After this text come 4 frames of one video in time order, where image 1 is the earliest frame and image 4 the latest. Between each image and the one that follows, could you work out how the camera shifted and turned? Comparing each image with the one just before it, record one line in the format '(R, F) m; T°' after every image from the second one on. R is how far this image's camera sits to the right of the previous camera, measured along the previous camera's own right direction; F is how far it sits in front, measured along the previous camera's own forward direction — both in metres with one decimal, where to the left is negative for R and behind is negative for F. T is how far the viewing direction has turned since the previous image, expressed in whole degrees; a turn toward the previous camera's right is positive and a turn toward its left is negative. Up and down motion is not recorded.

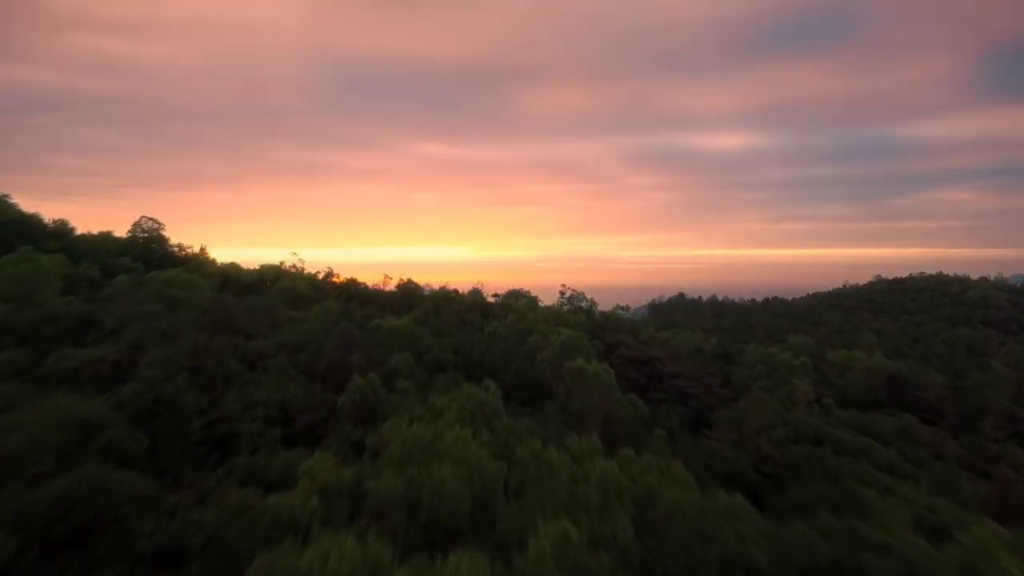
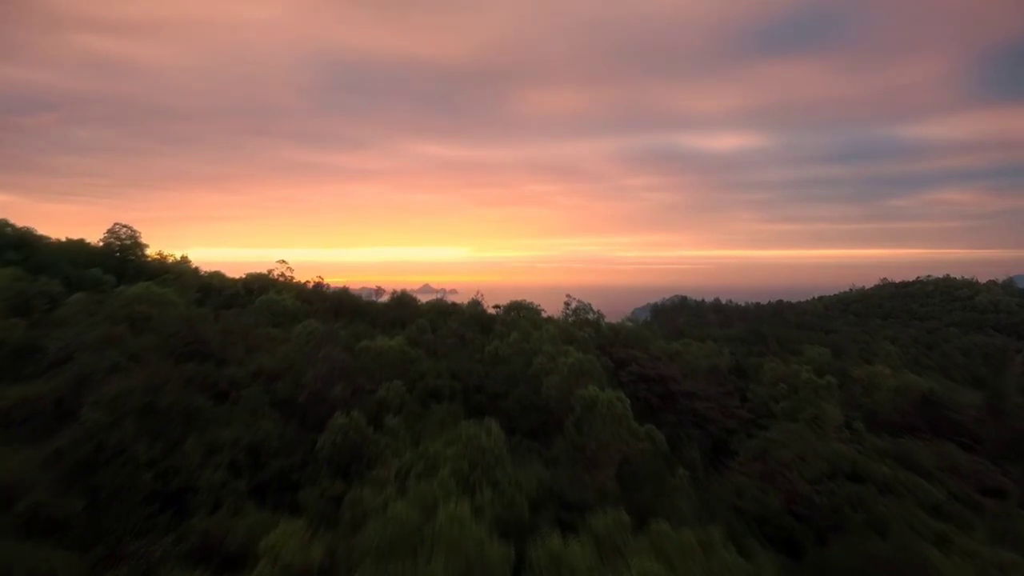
(-0.1, +1.6) m; 0°
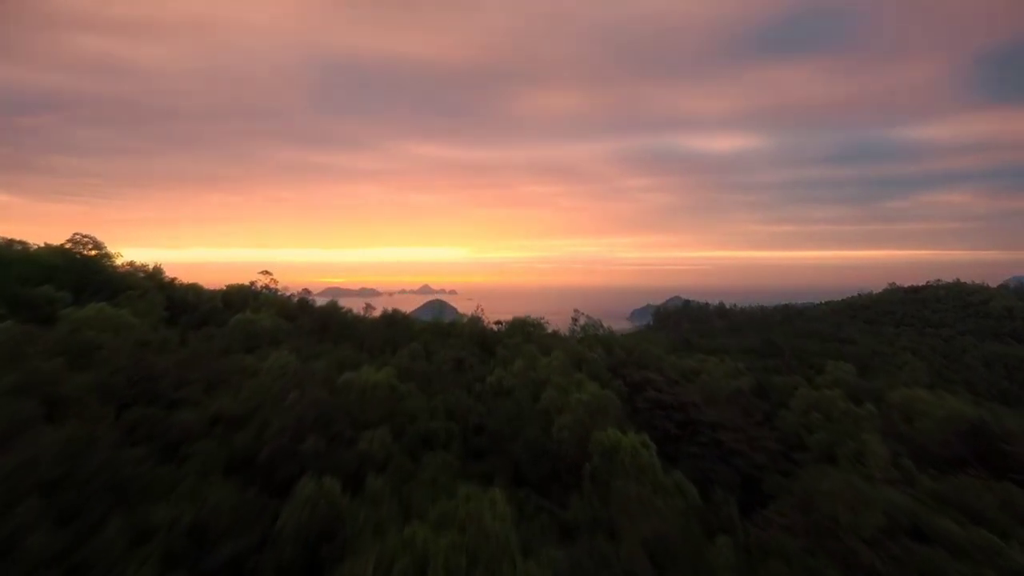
(-0.1, +2.0) m; 0°
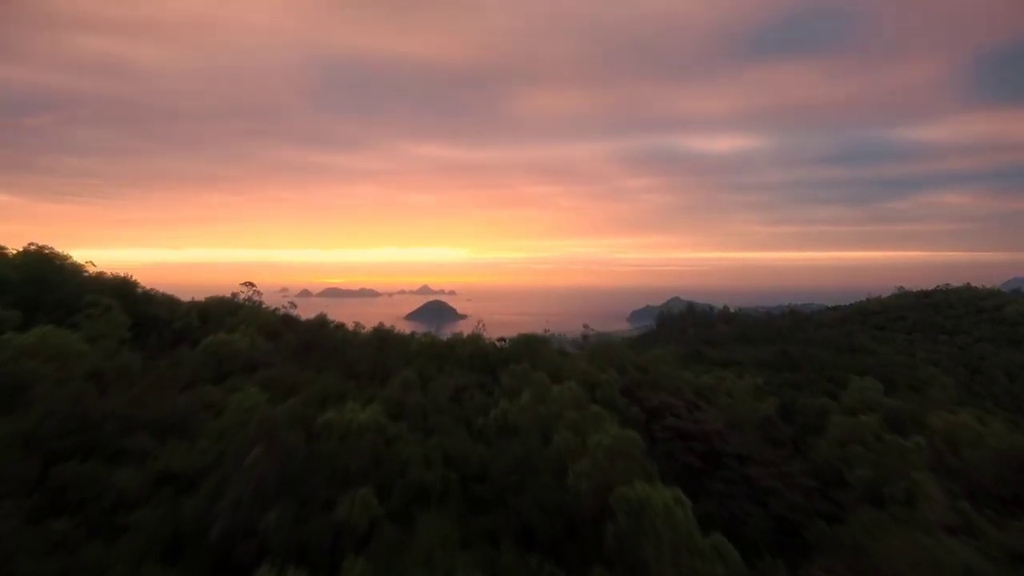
(-0.1, +1.9) m; 0°
